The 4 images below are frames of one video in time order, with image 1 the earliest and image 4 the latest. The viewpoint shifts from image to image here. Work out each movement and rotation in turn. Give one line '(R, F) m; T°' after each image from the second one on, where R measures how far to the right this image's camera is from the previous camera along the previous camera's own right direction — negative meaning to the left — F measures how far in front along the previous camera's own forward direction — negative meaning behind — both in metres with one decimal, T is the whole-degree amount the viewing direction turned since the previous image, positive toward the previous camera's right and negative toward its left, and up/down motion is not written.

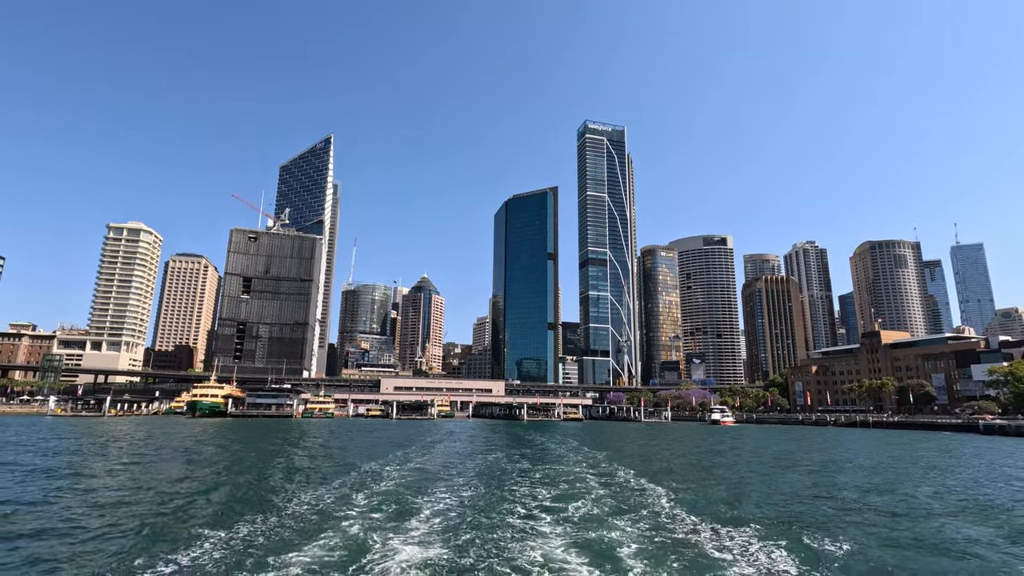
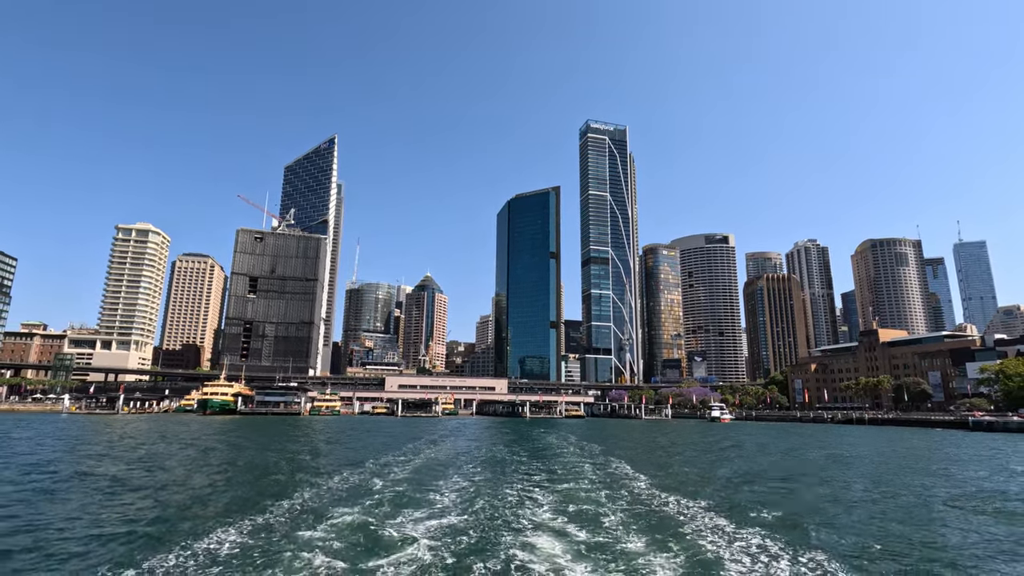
(+0.1, -2.2) m; 0°
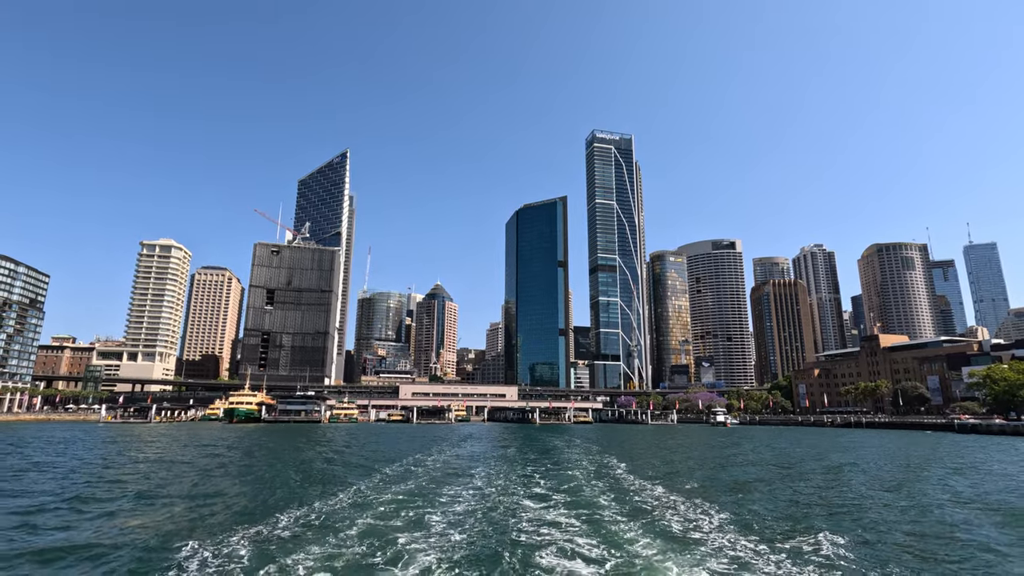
(+0.1, -5.2) m; -1°
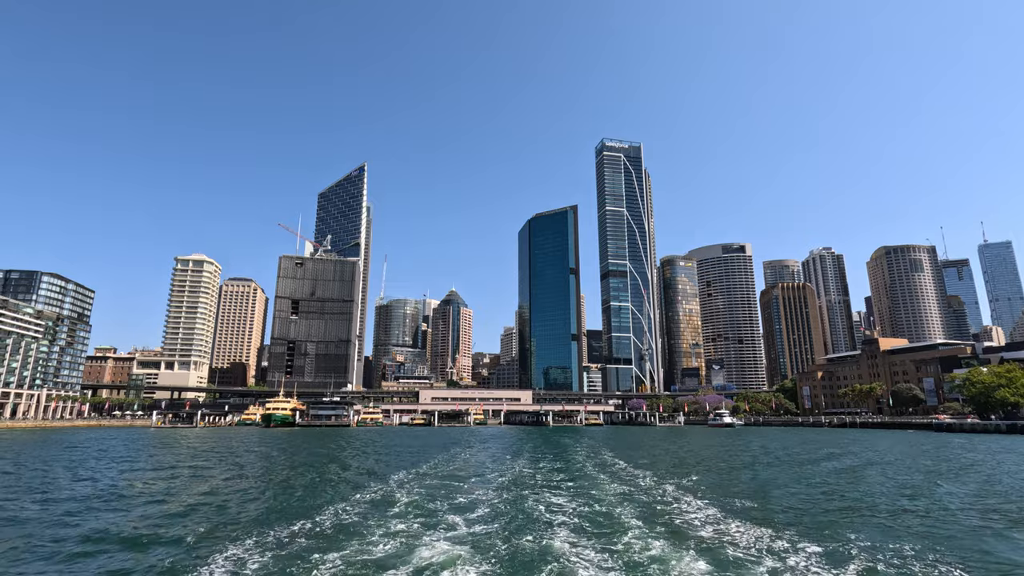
(0.0, -8.6) m; -1°
